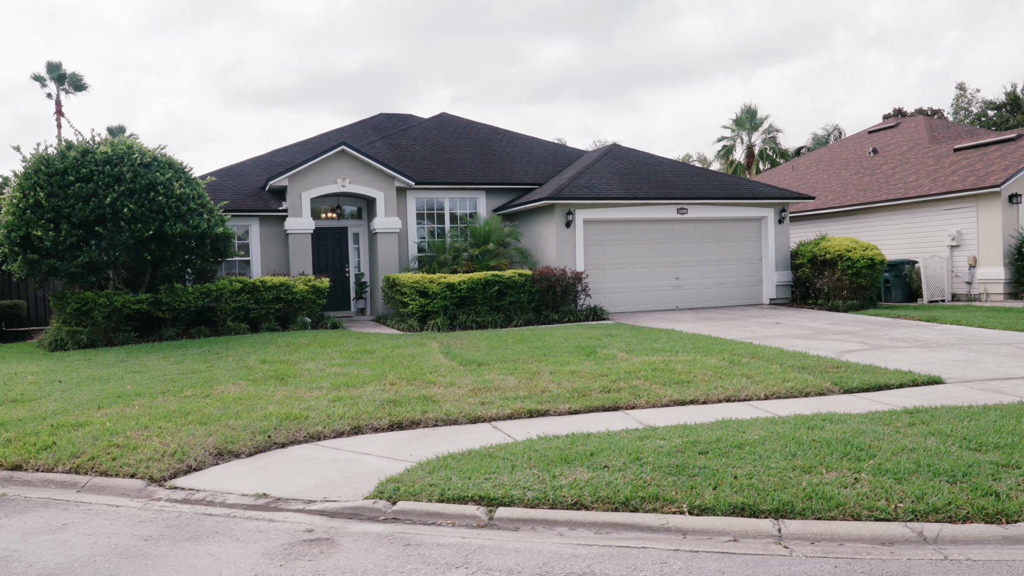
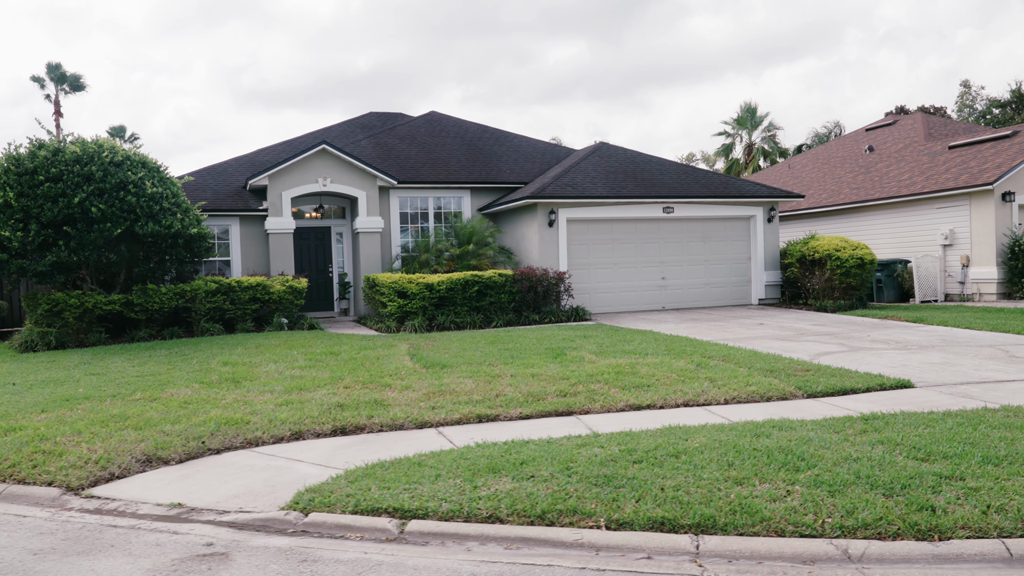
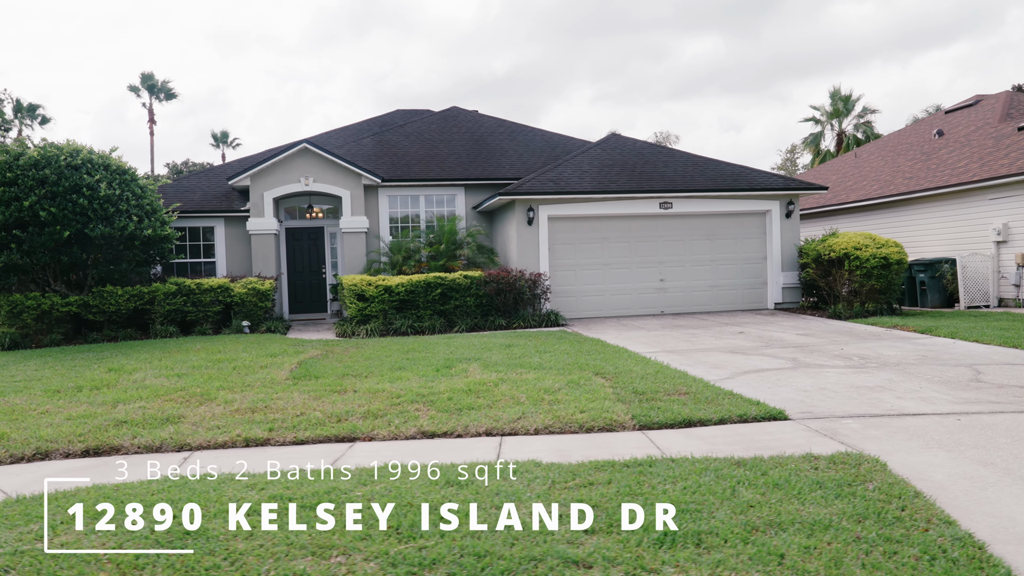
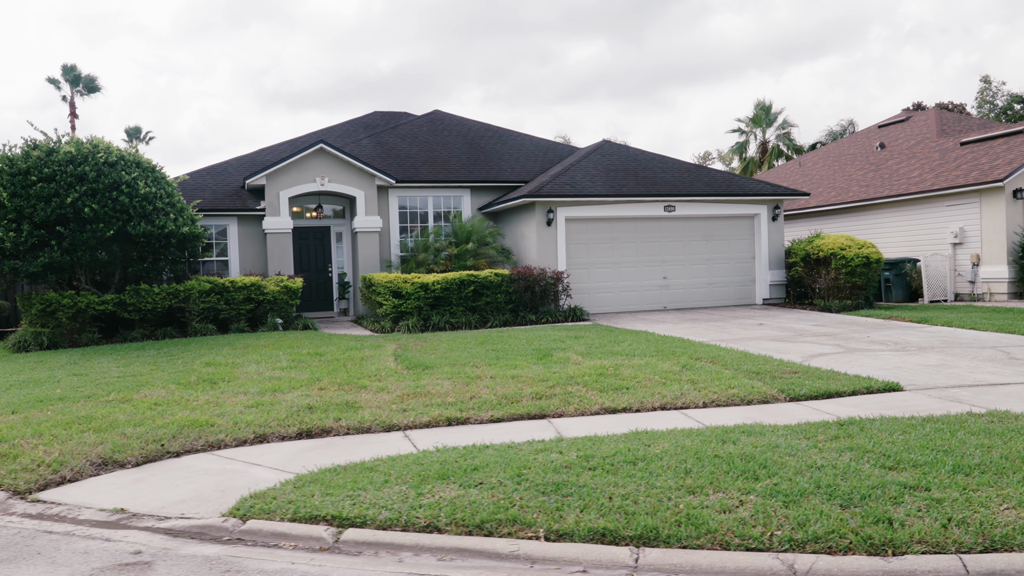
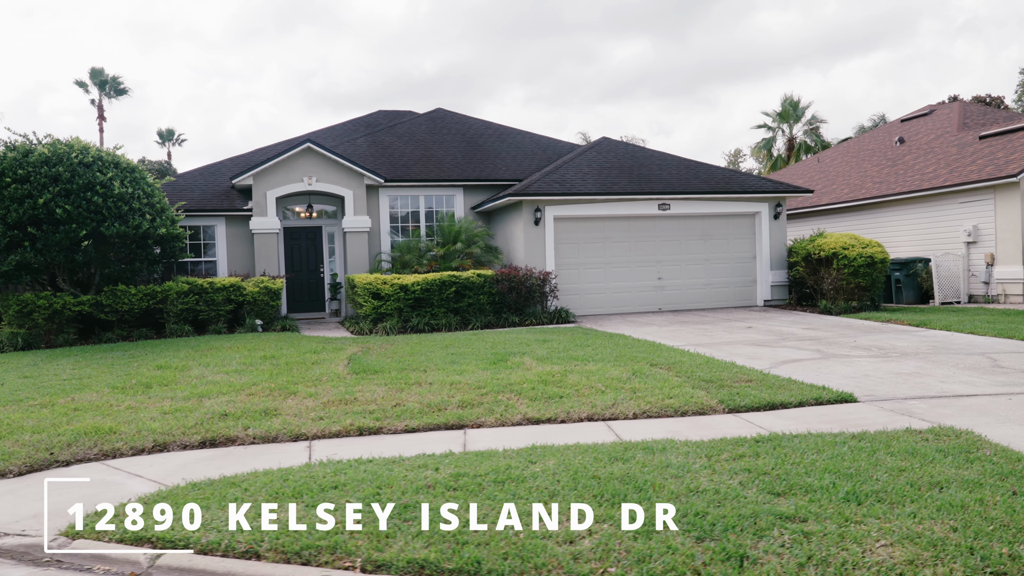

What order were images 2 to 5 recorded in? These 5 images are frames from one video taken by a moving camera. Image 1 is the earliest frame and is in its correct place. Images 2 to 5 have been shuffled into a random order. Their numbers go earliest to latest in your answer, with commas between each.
2, 4, 5, 3
